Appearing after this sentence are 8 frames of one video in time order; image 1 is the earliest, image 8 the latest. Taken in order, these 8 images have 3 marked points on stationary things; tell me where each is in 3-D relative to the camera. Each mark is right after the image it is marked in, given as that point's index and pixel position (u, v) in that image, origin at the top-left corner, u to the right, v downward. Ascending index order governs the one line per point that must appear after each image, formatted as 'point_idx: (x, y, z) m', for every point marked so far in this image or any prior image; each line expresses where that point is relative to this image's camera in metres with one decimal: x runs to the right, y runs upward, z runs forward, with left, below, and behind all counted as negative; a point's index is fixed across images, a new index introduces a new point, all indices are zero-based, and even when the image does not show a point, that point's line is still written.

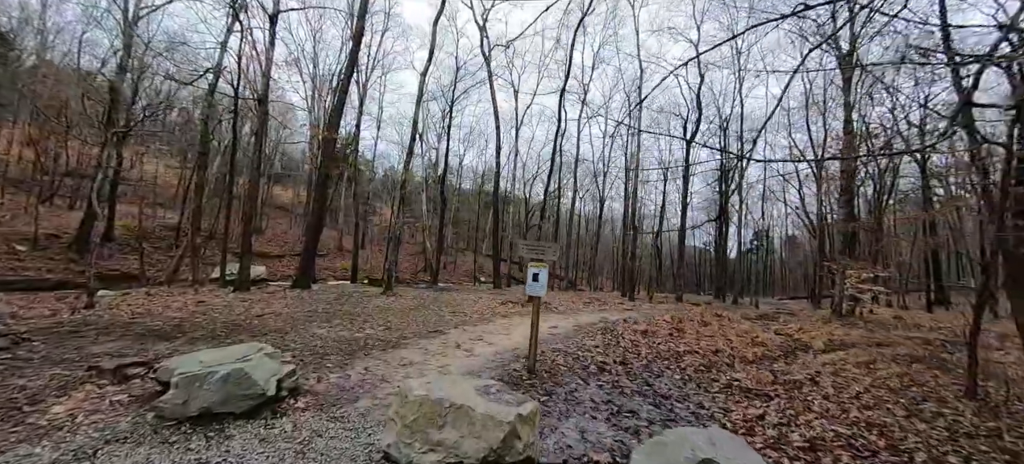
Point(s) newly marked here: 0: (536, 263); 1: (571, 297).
0: (+0.4, -0.5, +5.8) m
1: (+3.0, -3.3, +19.6) m
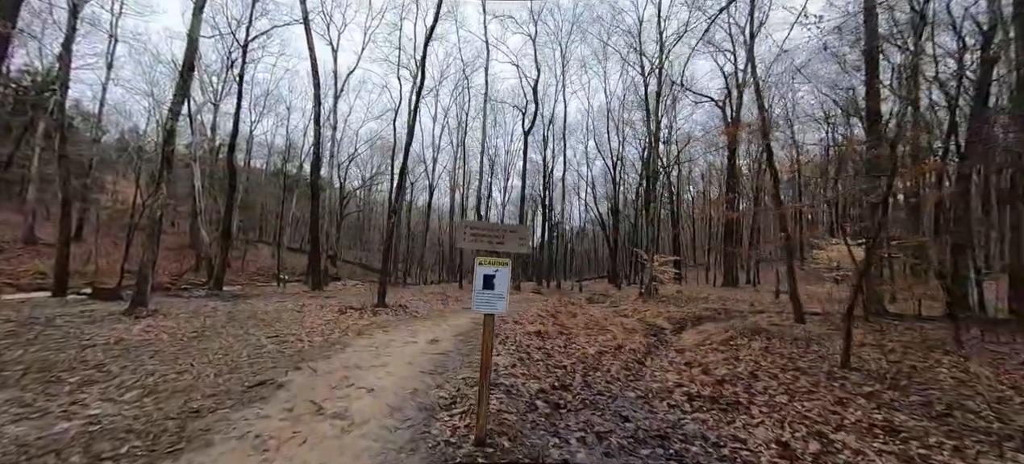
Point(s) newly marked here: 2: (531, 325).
0: (-0.2, -0.2, +3.4) m
1: (-4.2, -2.7, +17.0) m
2: (+0.4, -2.3, +9.6) m
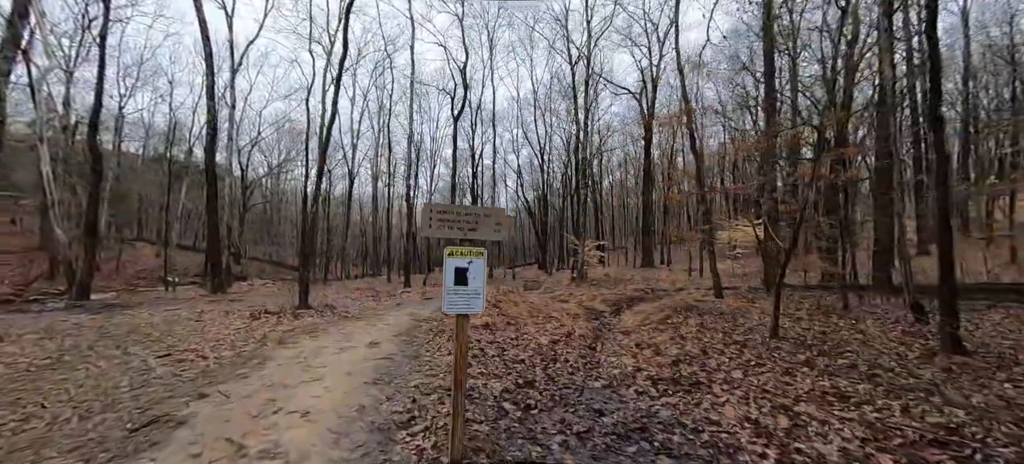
0: (-0.4, -0.1, +2.9) m
1: (-6.8, -2.4, +15.5) m
2: (-0.9, -2.0, +9.1) m
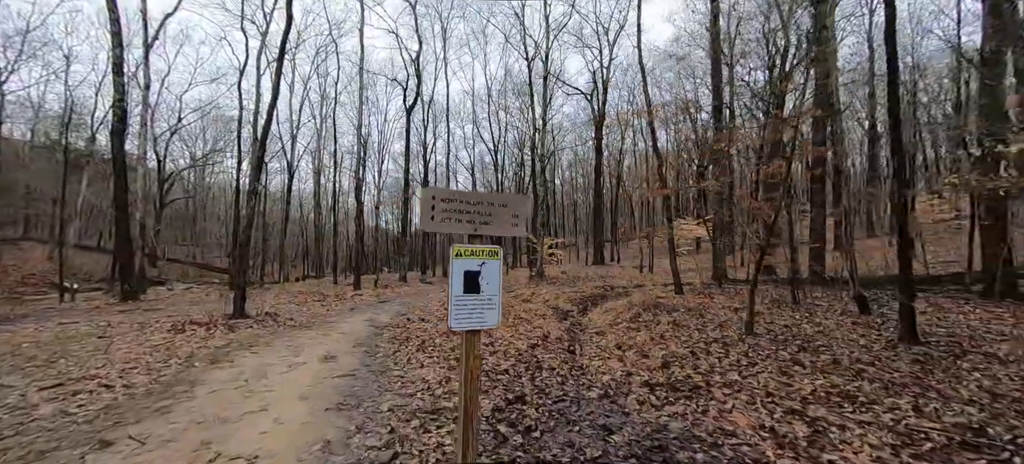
0: (-0.3, -0.1, +2.3) m
1: (-8.3, -2.3, +14.0) m
2: (-1.6, -1.9, +8.3) m
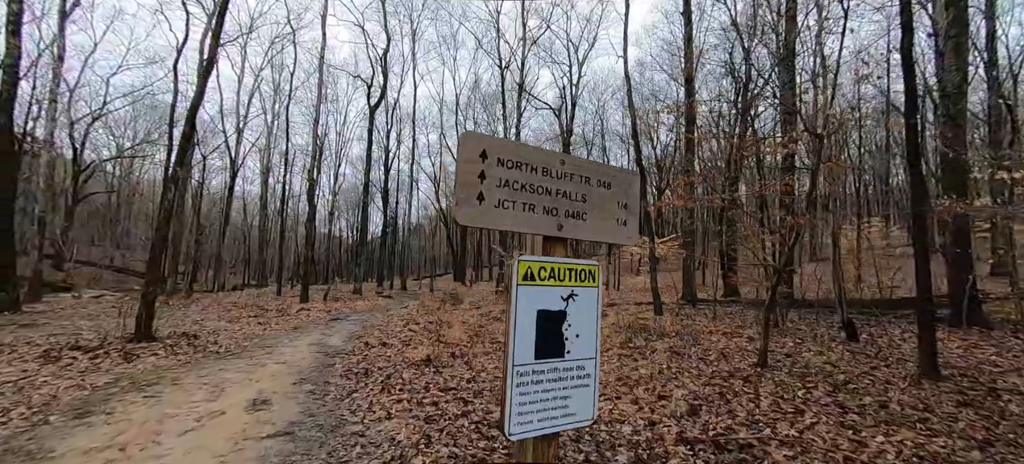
0: (+0.1, -0.1, +1.1) m
1: (-9.2, -2.4, +11.9) m
2: (-1.9, -2.1, +7.0) m
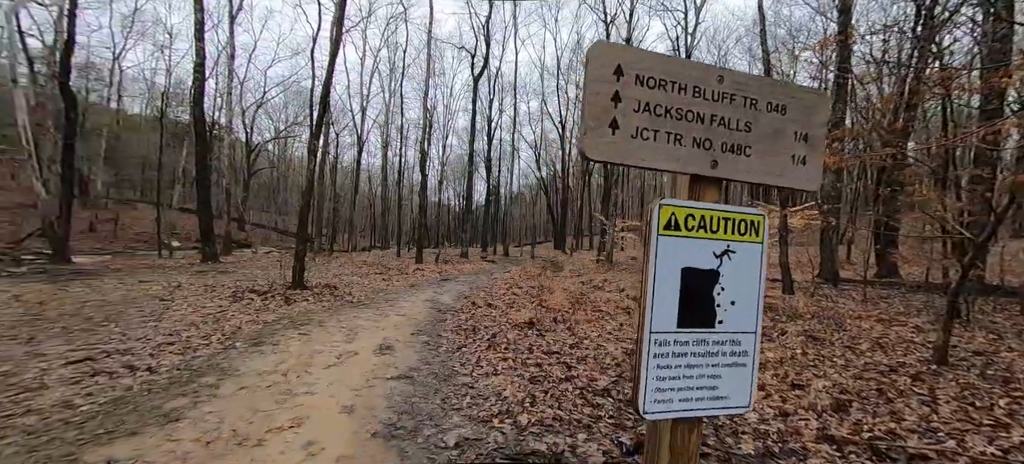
0: (+0.4, +0.1, +0.9) m
1: (-5.8, -1.2, +13.8) m
2: (-0.1, -1.4, +7.2) m
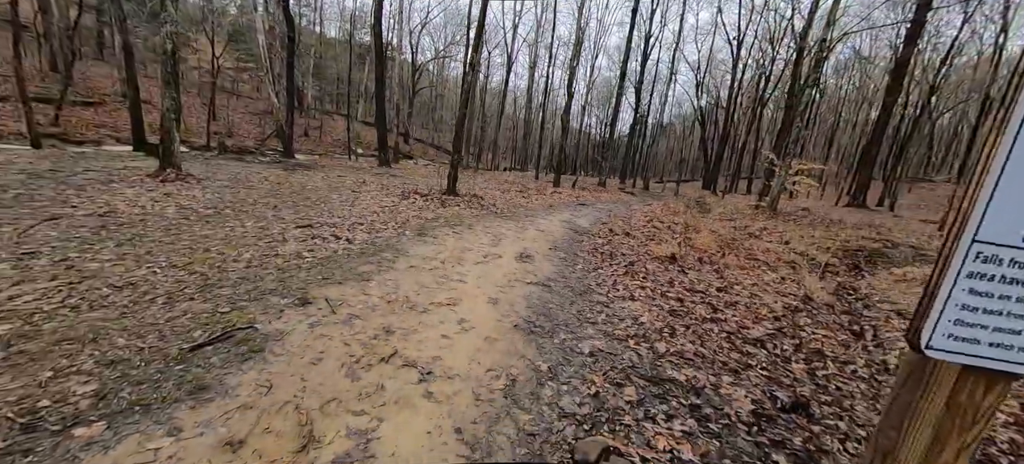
0: (+0.8, +0.3, +0.5) m
1: (-0.8, +1.9, +14.7) m
2: (+2.4, -0.1, +6.8) m
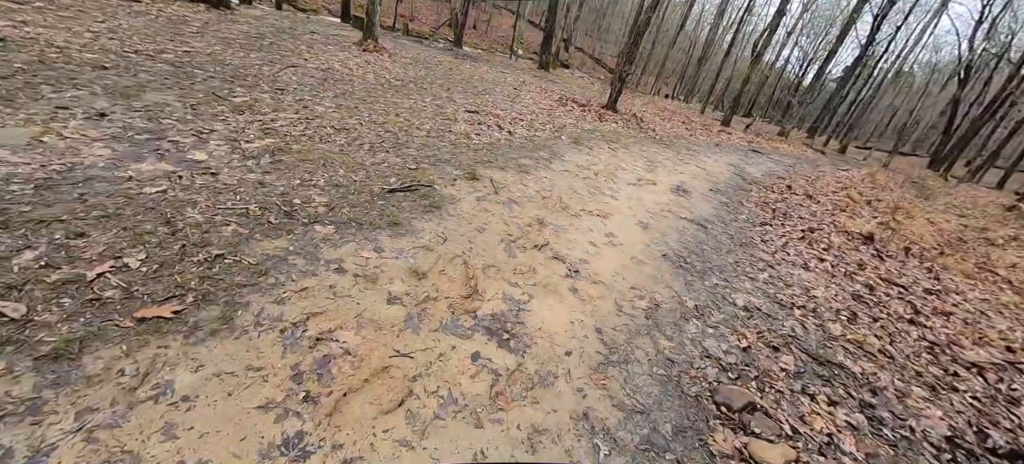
0: (+1.2, +0.2, 0.0) m
1: (+4.8, +4.3, +13.3) m
2: (+4.7, +0.3, +5.6) m
